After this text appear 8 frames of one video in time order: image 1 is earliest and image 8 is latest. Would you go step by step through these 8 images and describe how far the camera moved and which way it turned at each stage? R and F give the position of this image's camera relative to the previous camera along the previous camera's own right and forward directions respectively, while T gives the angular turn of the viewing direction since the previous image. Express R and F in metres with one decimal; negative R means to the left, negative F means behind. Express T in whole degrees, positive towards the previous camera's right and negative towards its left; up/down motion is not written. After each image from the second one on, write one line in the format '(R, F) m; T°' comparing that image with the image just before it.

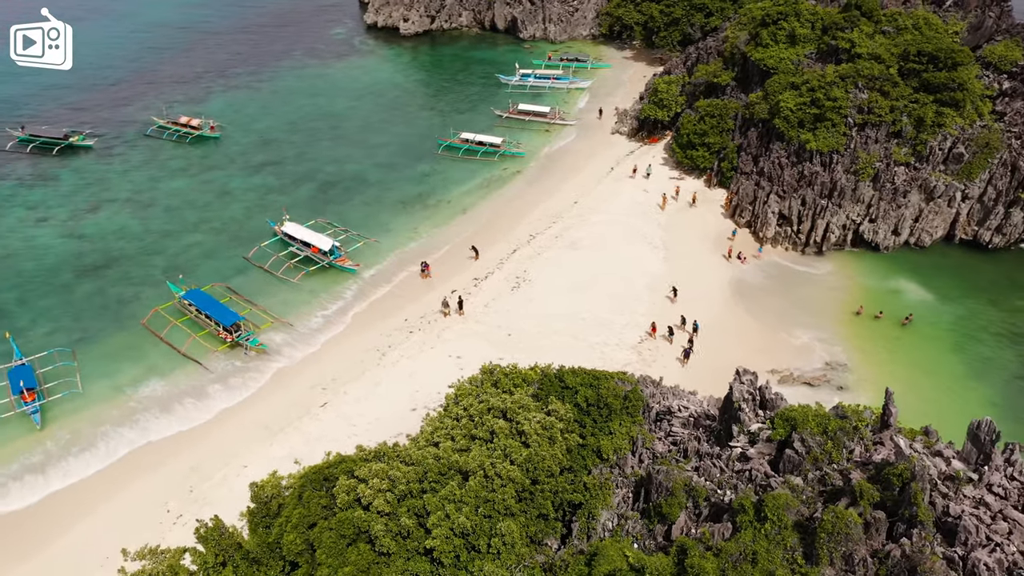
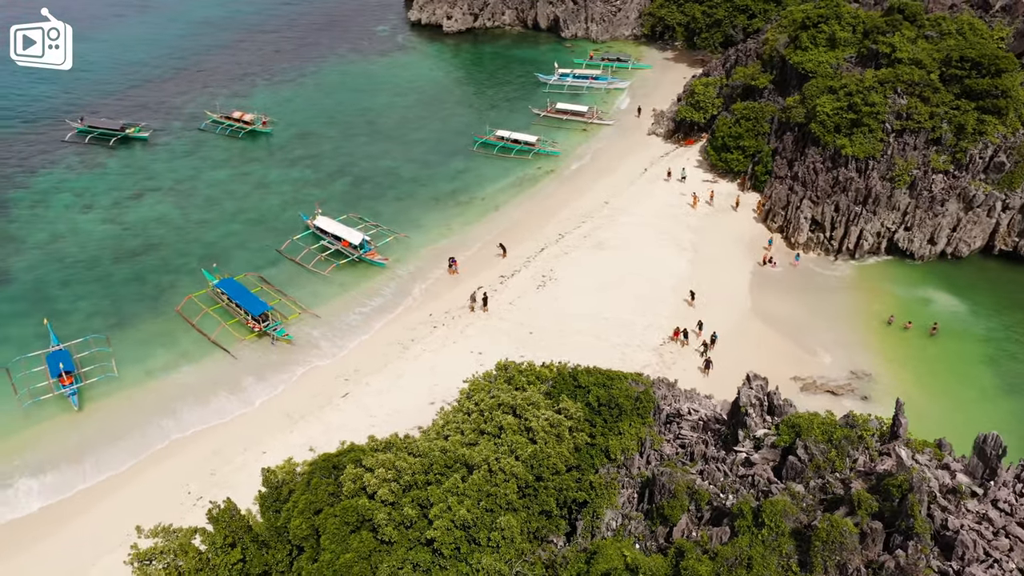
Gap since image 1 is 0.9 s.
(+0.4, 0.0) m; -2°
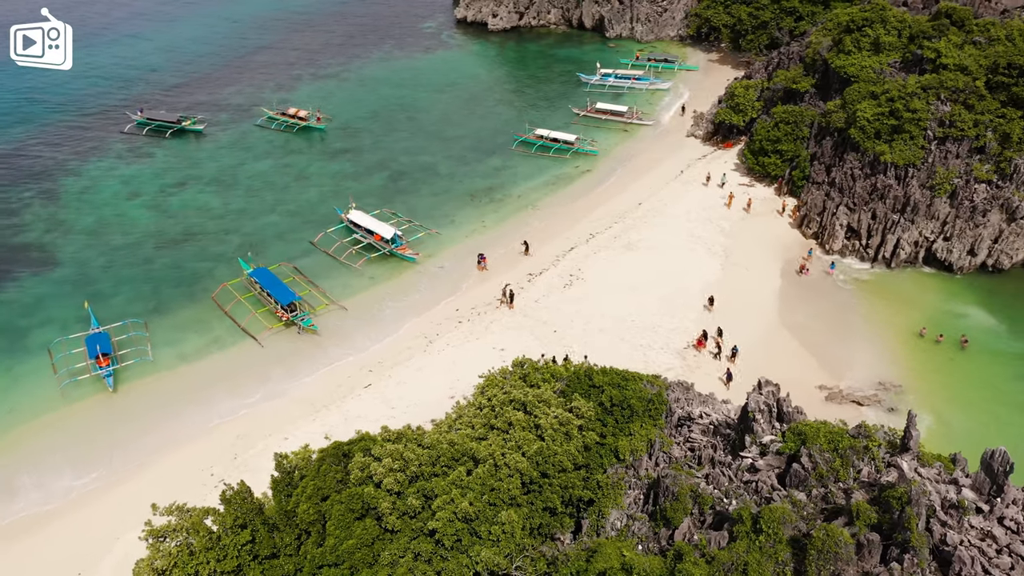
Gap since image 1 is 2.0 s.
(+0.4, 0.0) m; -2°
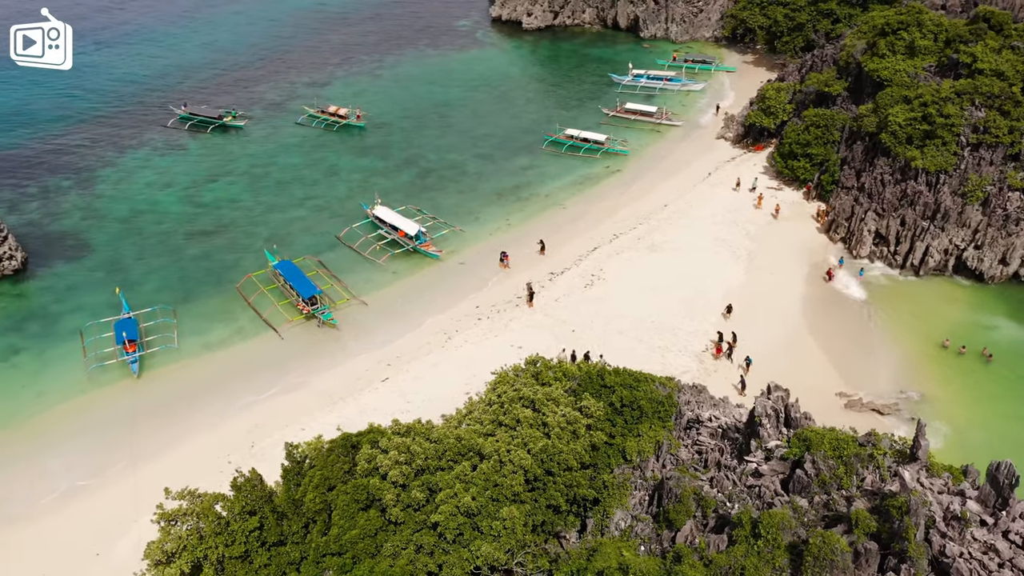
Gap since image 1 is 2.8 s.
(+0.3, 0.0) m; -2°
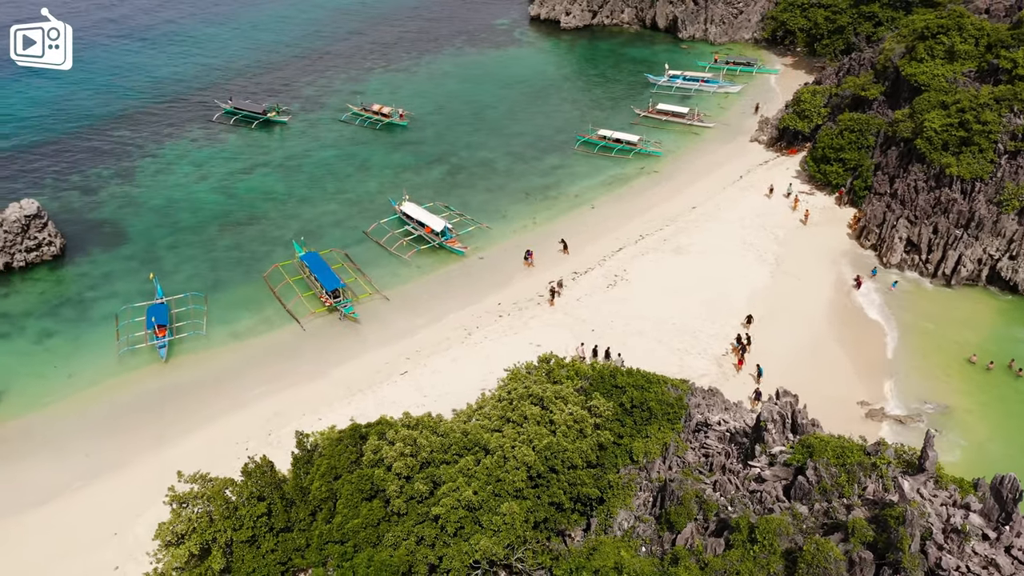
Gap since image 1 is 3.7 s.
(+0.3, 0.0) m; -2°
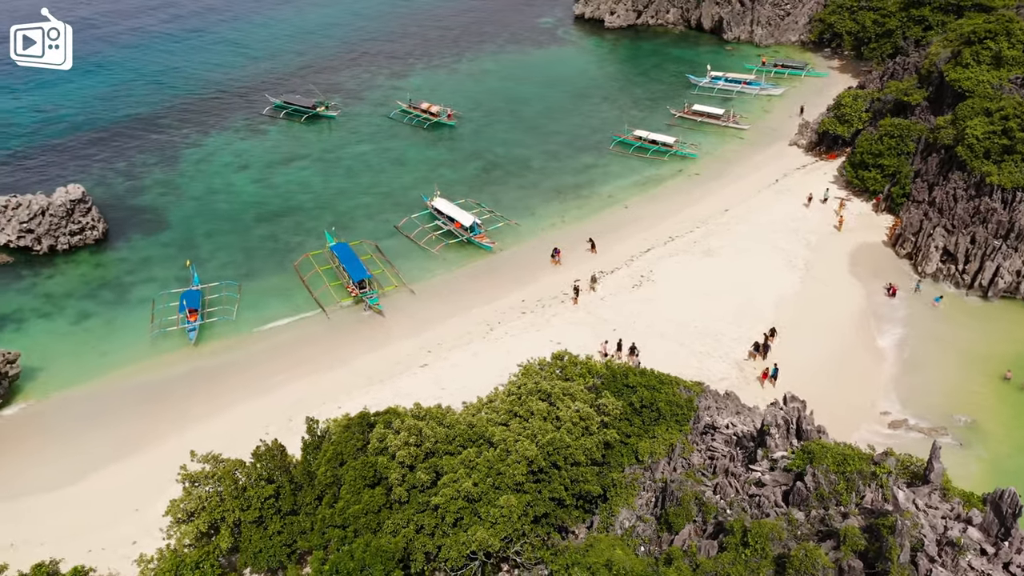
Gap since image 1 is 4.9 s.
(+0.4, 0.0) m; -2°
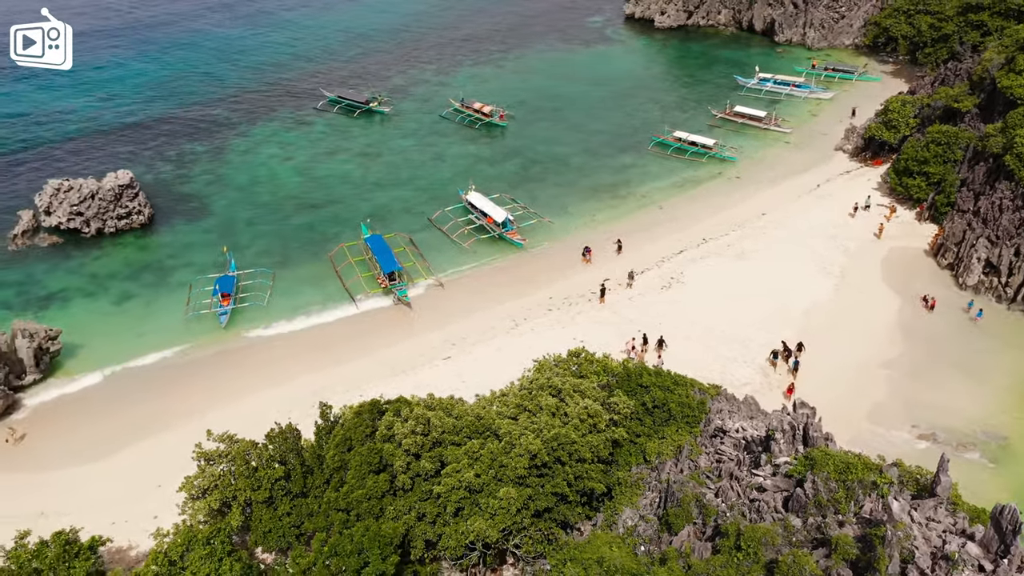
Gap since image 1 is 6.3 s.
(+0.4, 0.0) m; -2°
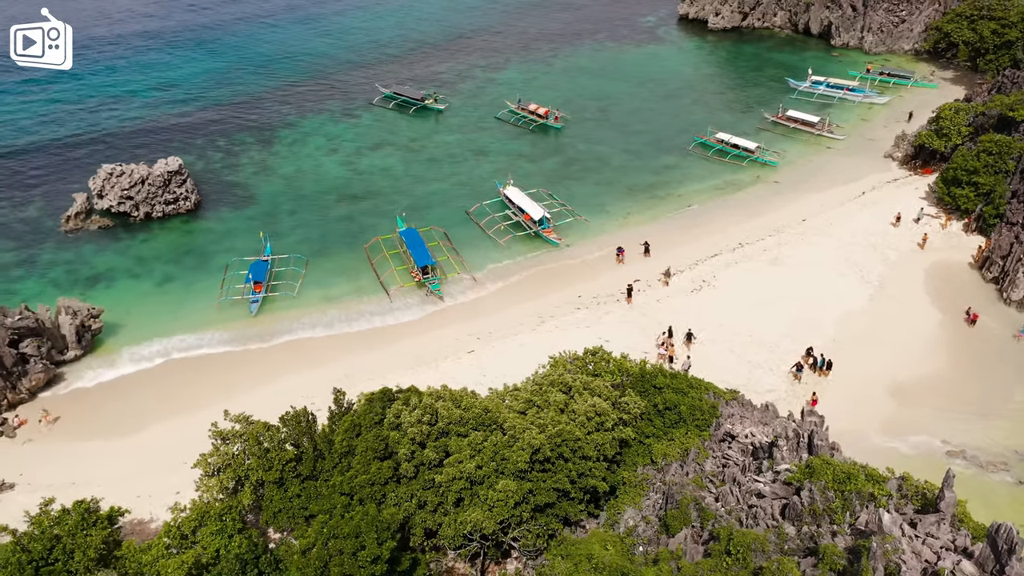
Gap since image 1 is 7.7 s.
(+0.5, -0.1) m; -2°
